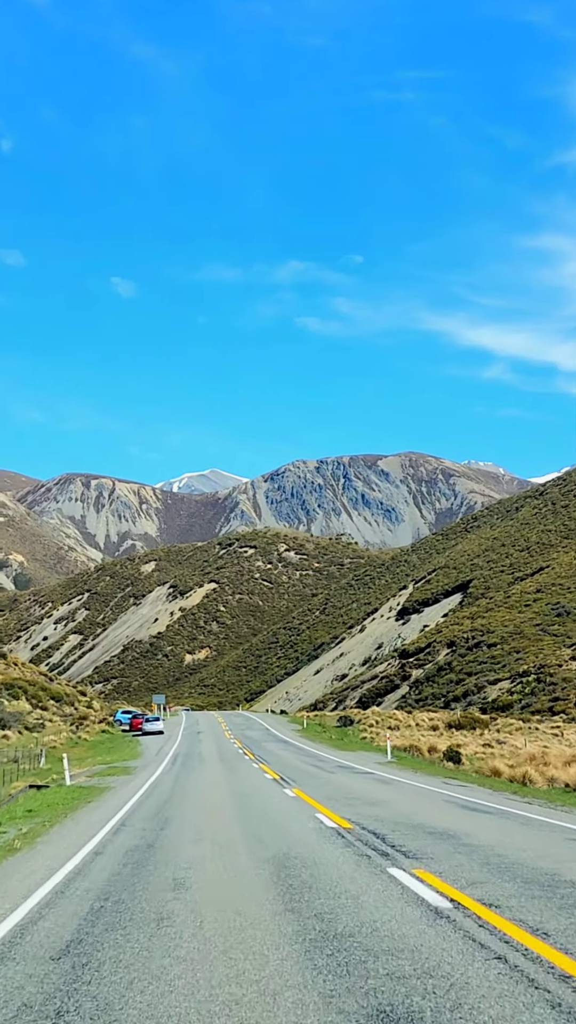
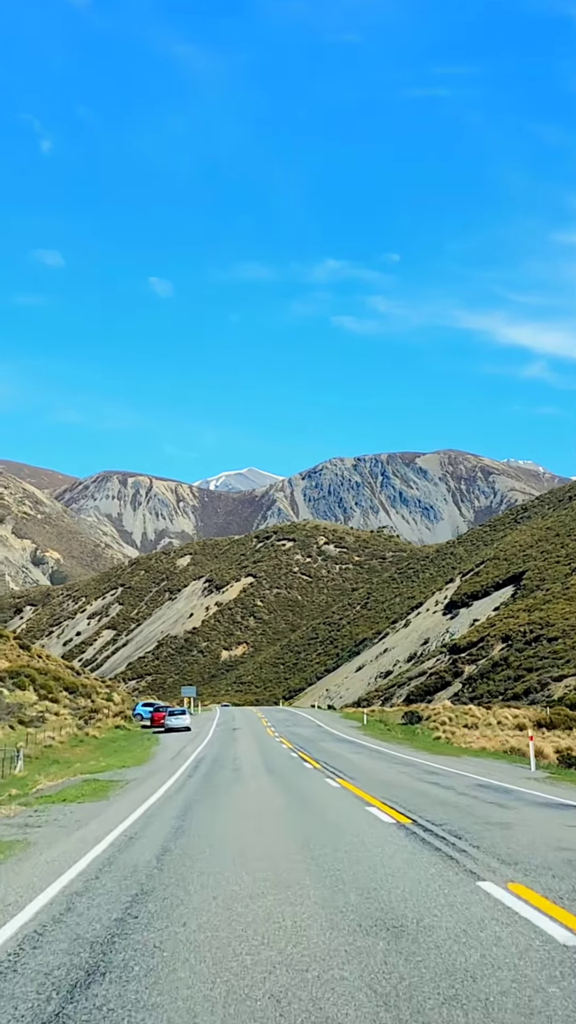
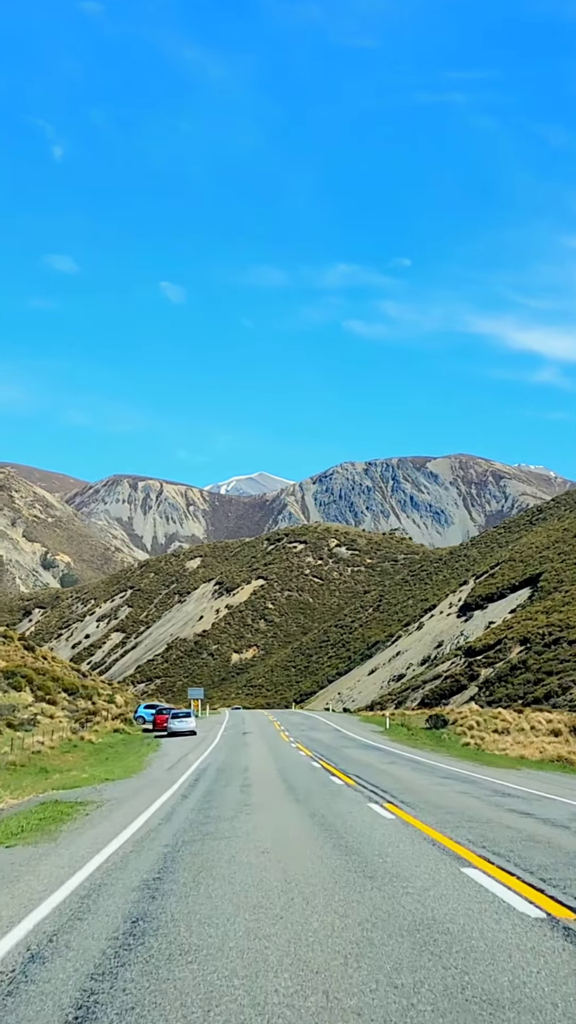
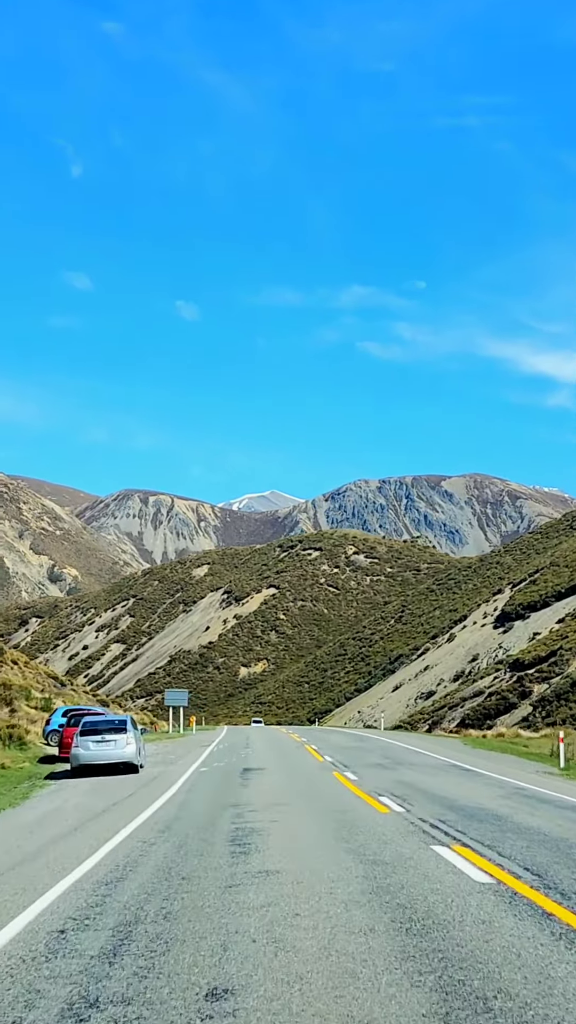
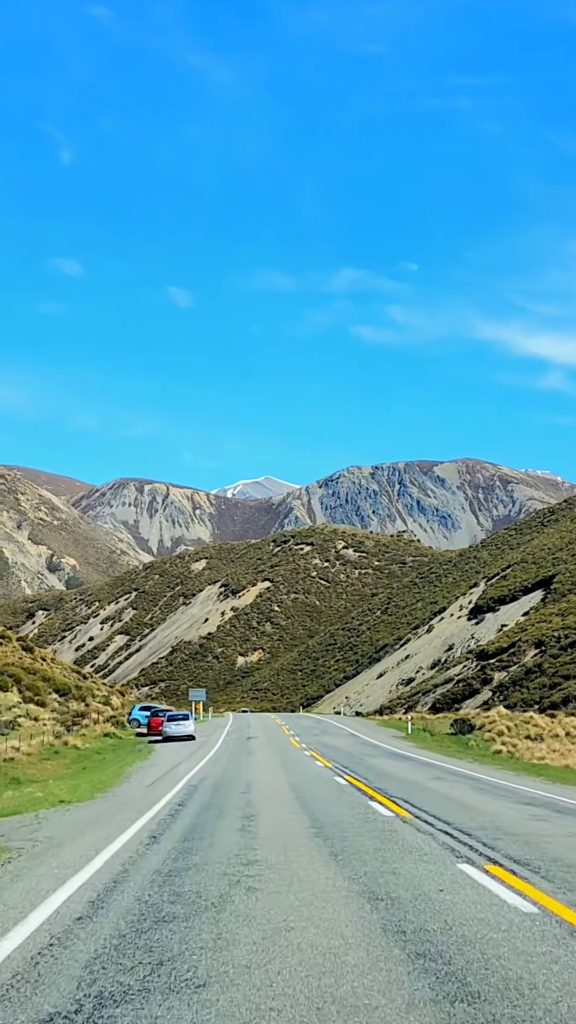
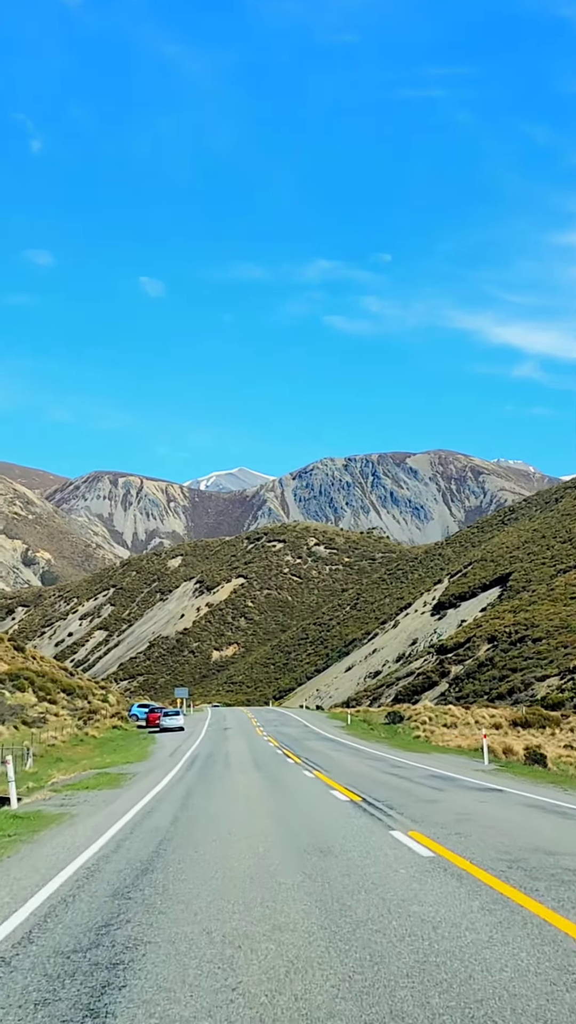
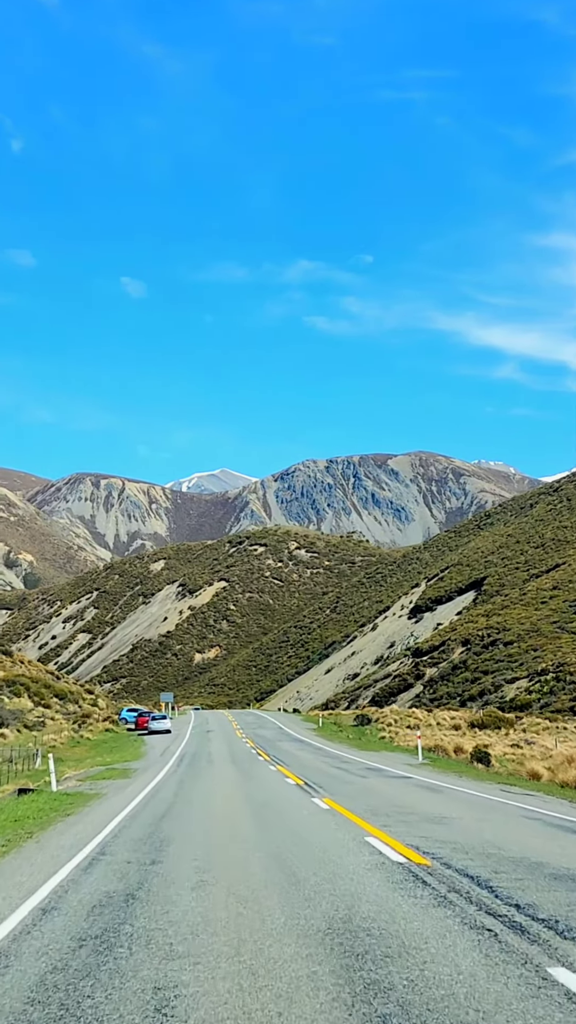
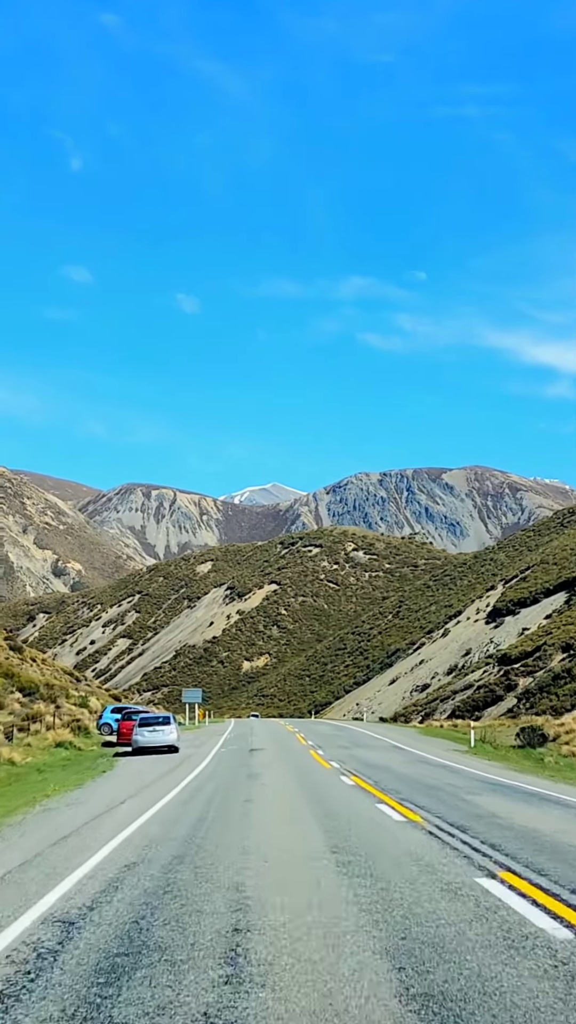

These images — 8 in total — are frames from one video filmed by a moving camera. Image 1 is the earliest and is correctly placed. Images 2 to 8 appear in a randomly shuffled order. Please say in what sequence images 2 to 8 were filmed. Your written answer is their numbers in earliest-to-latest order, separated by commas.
7, 6, 2, 3, 5, 8, 4
